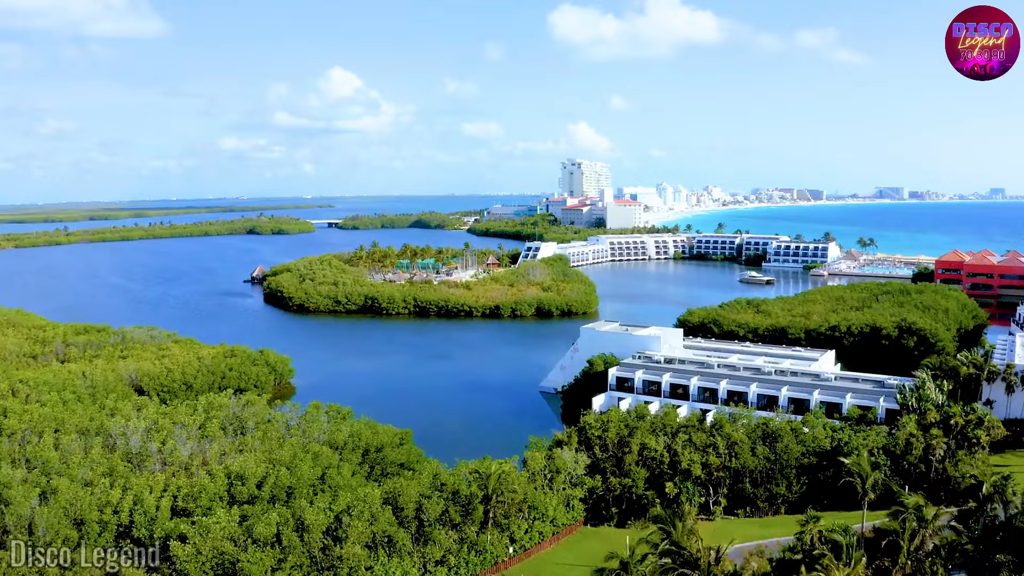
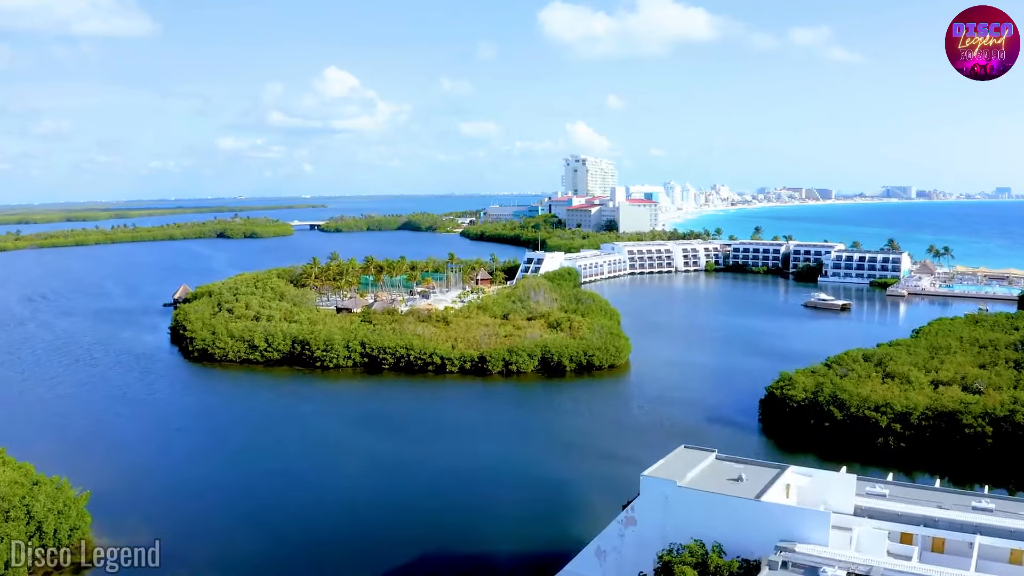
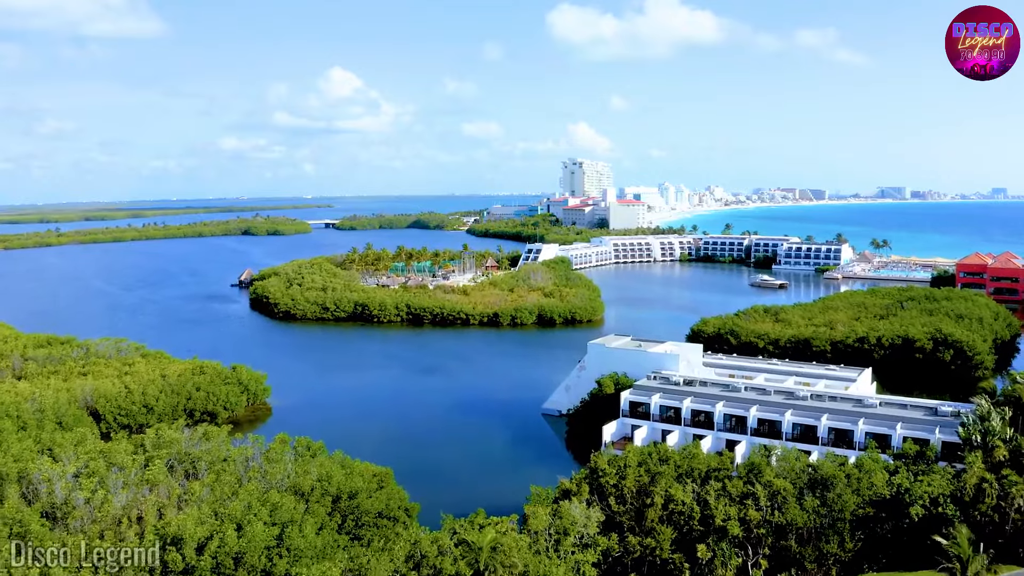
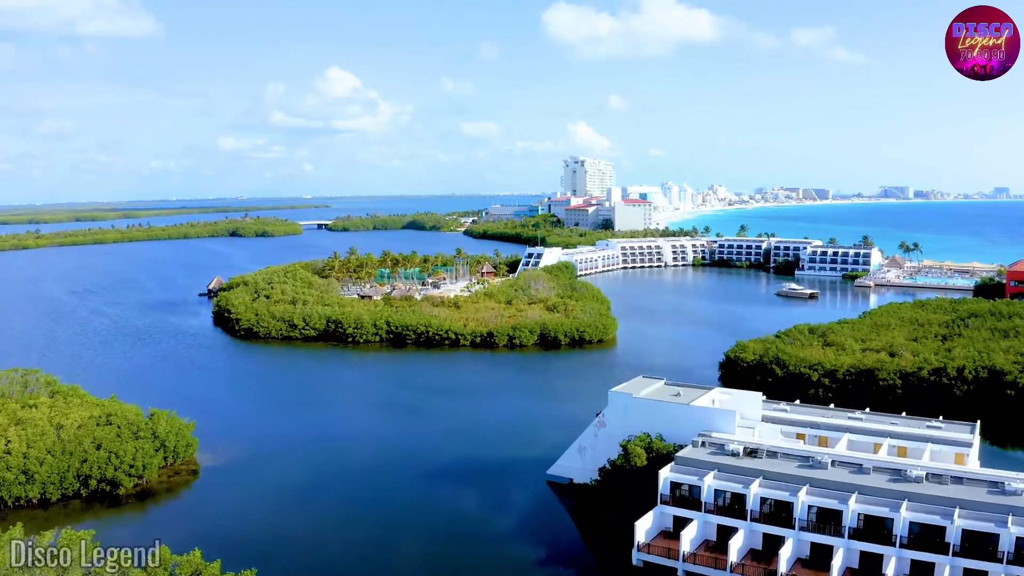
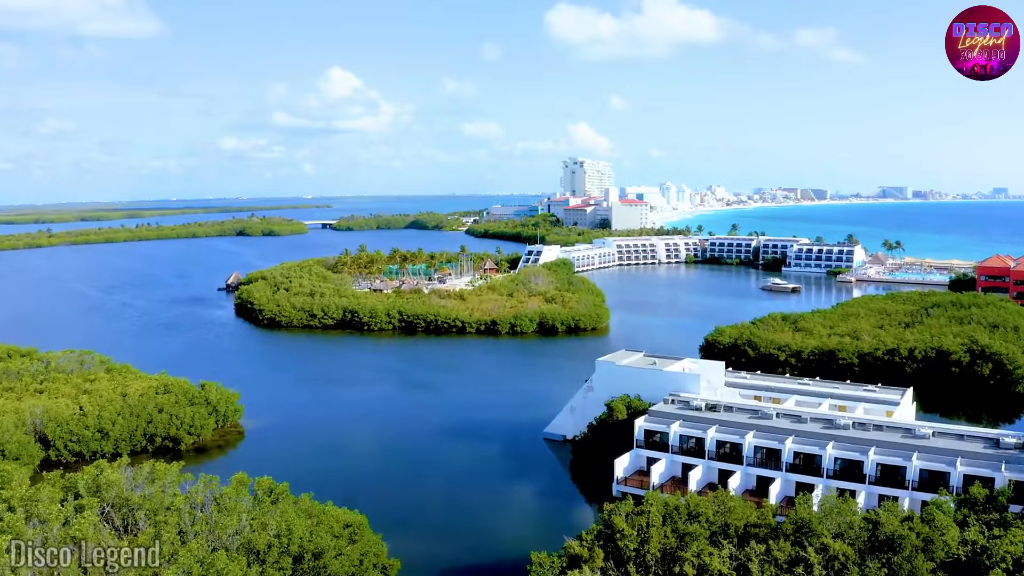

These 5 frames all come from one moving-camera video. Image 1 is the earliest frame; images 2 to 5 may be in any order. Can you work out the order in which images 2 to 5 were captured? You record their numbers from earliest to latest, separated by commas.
3, 5, 4, 2
